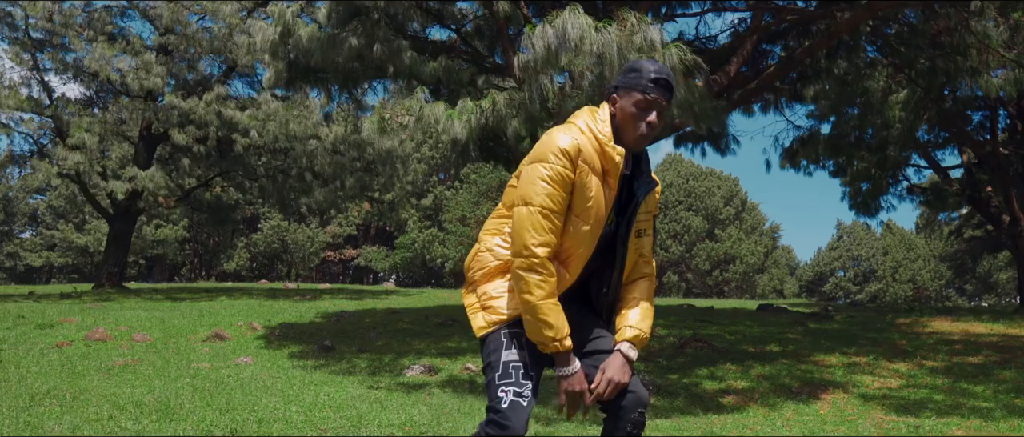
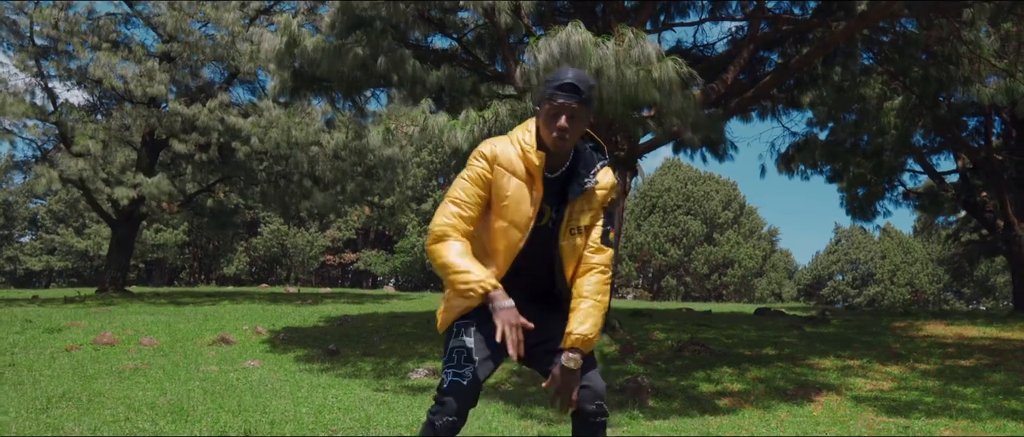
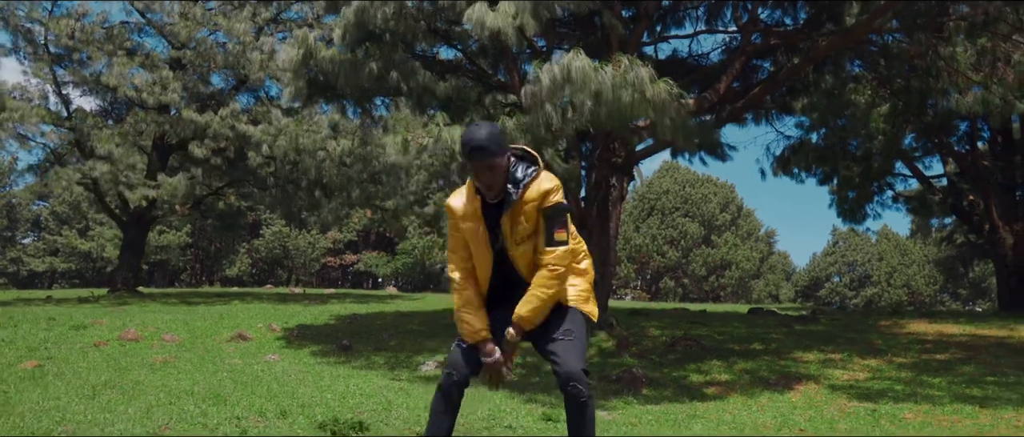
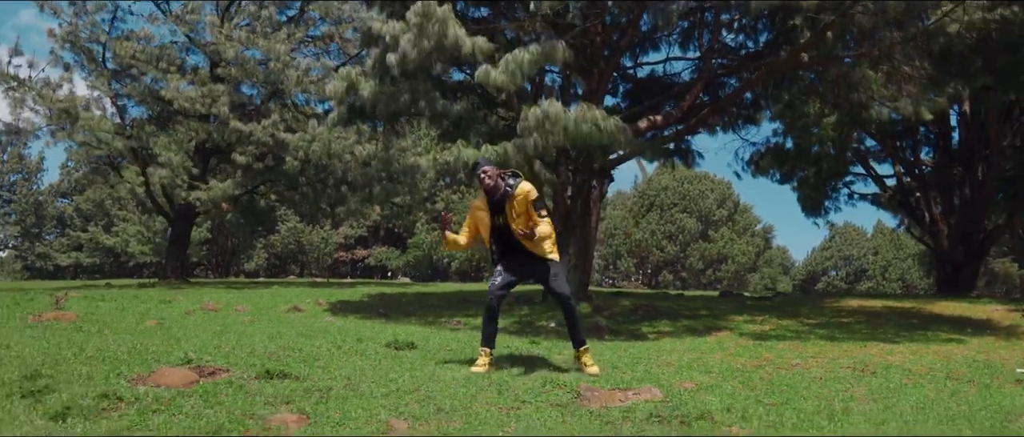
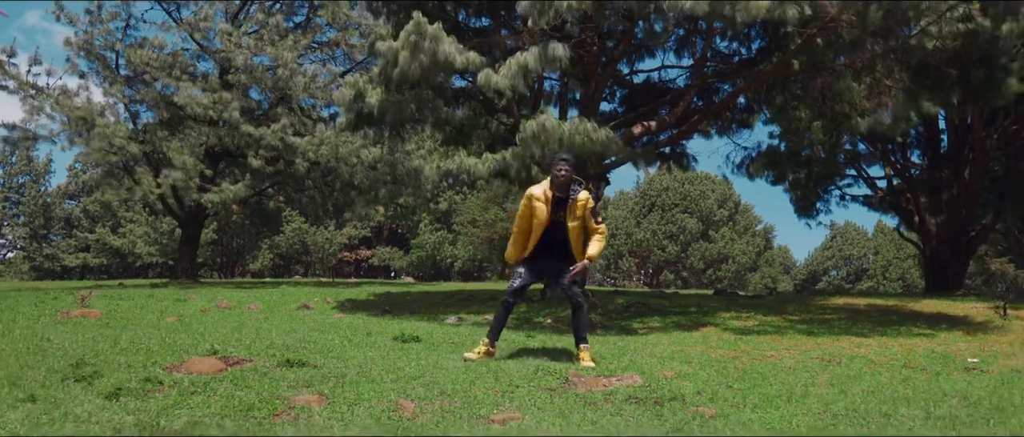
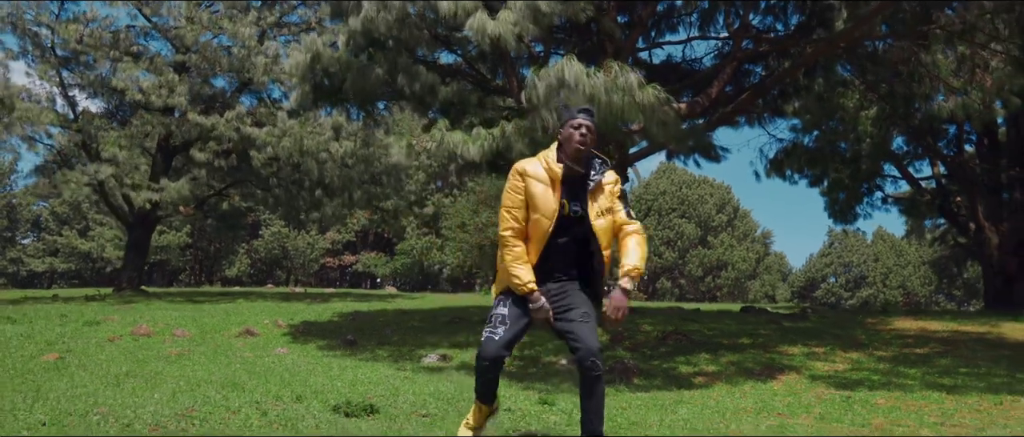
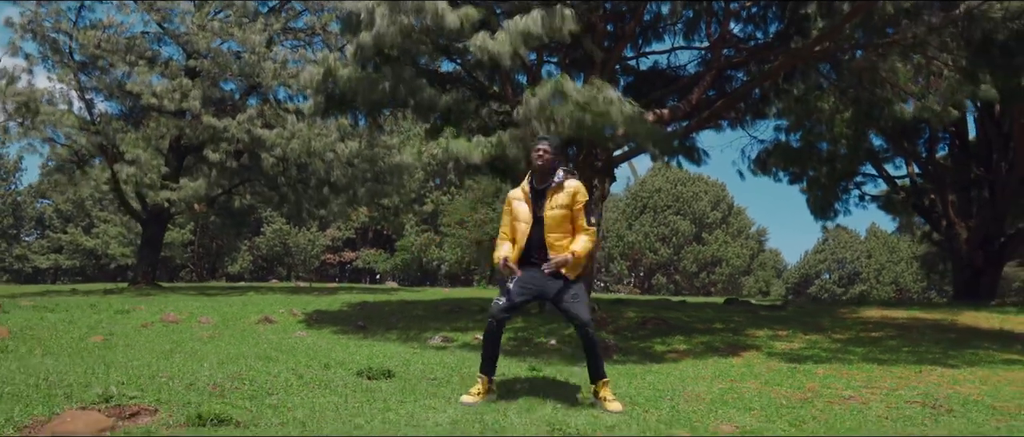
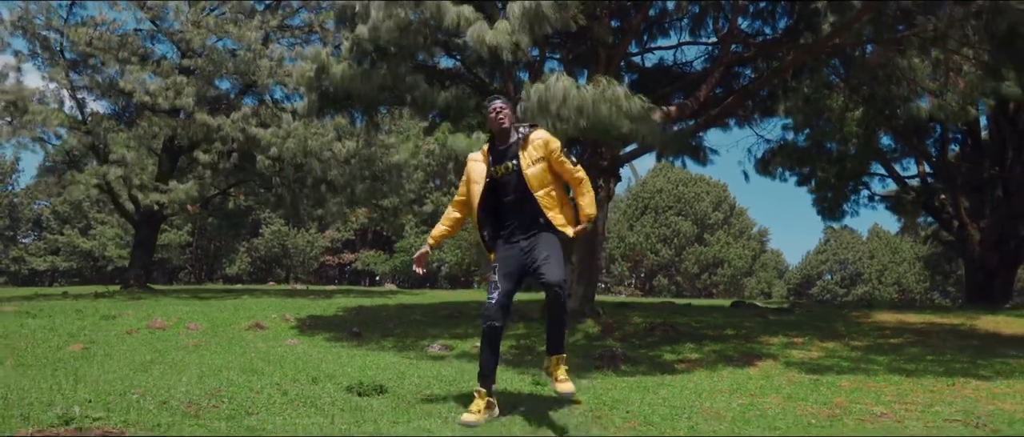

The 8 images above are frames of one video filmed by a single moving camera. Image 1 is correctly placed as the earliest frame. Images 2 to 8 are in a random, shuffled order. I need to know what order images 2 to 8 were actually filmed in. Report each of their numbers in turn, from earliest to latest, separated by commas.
2, 3, 6, 8, 7, 4, 5
